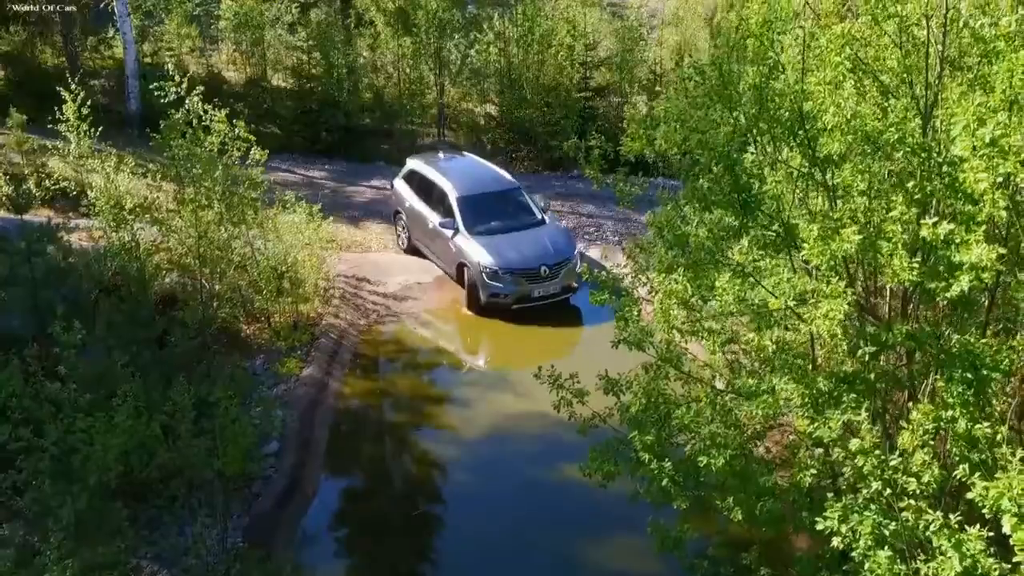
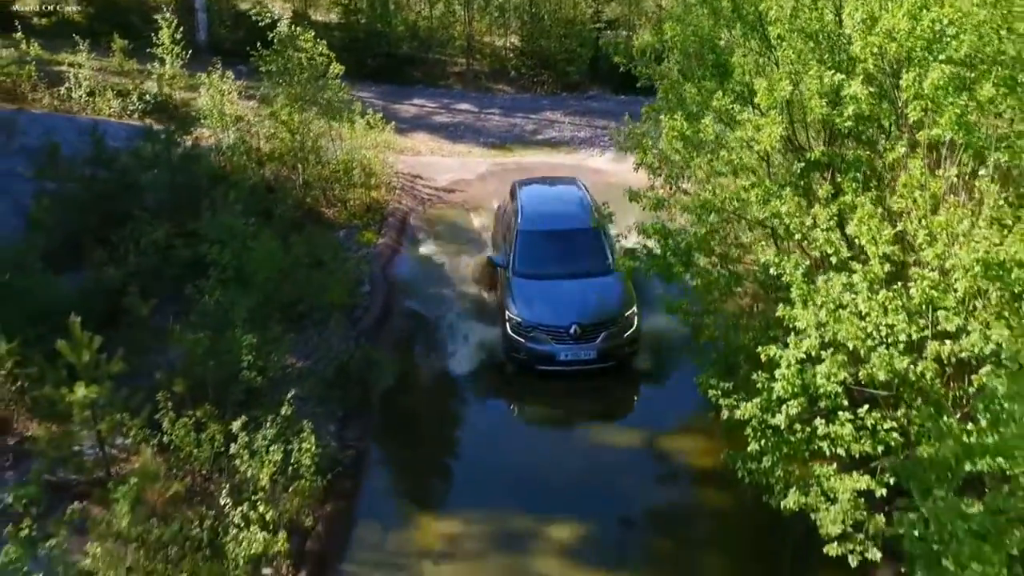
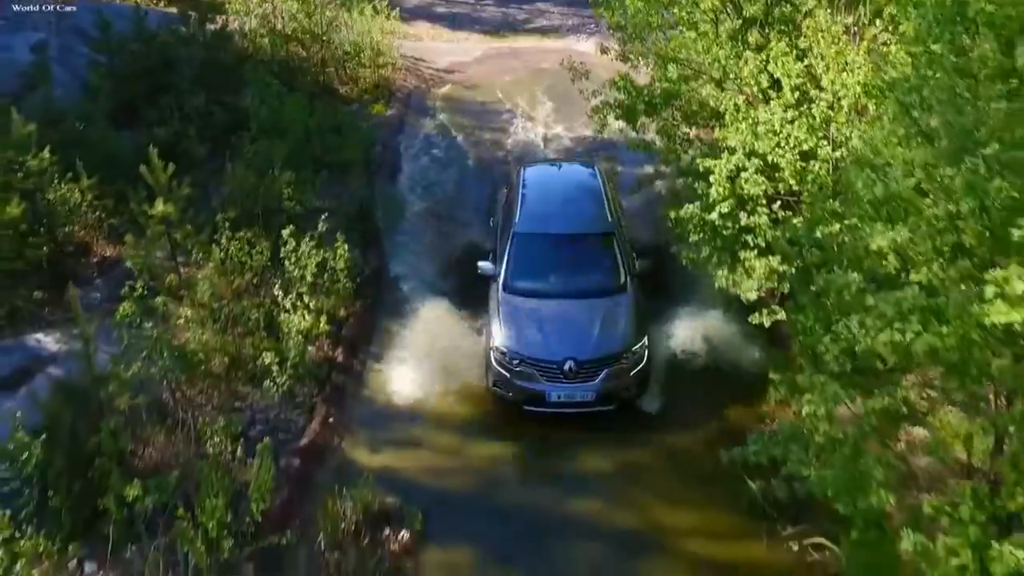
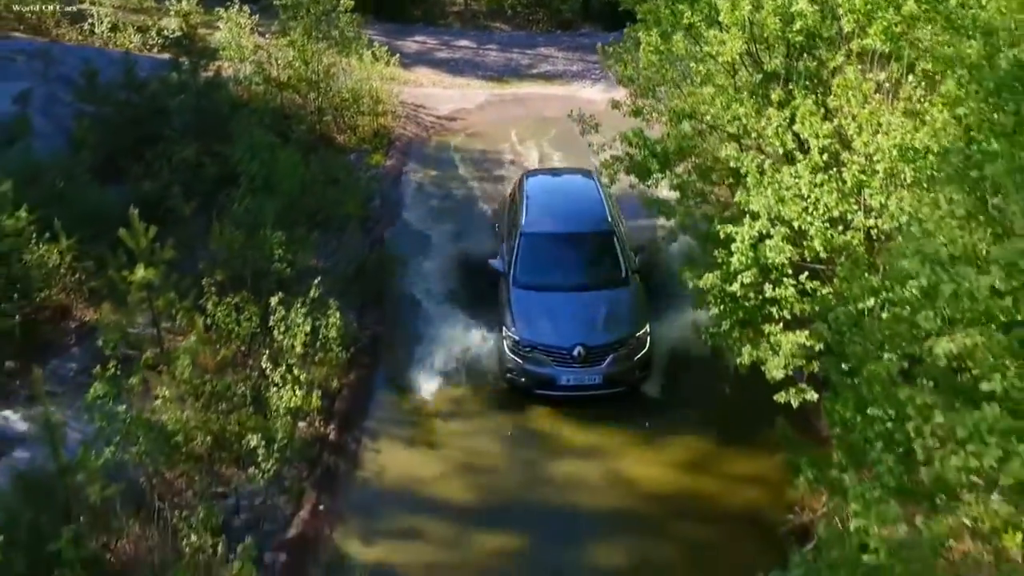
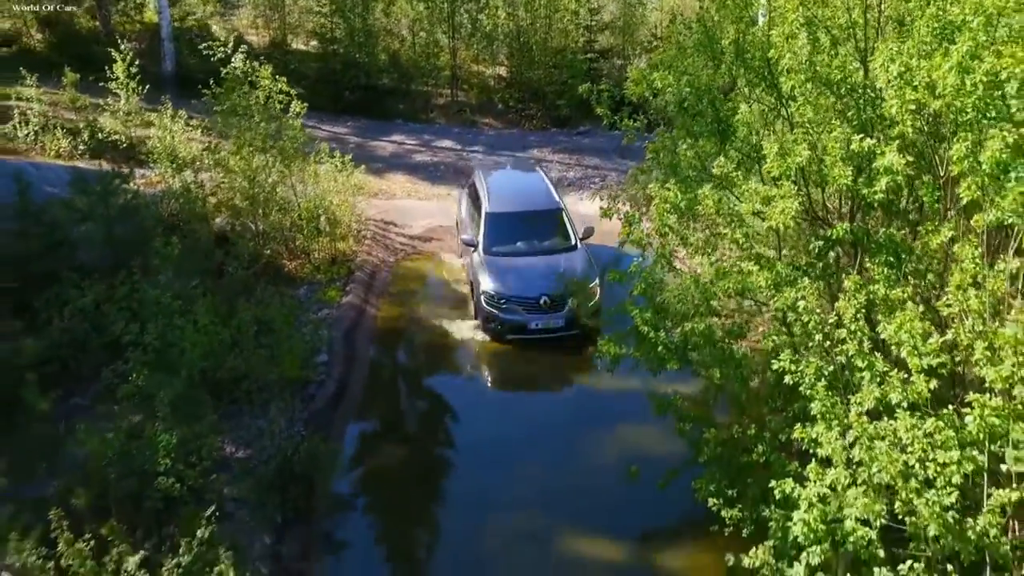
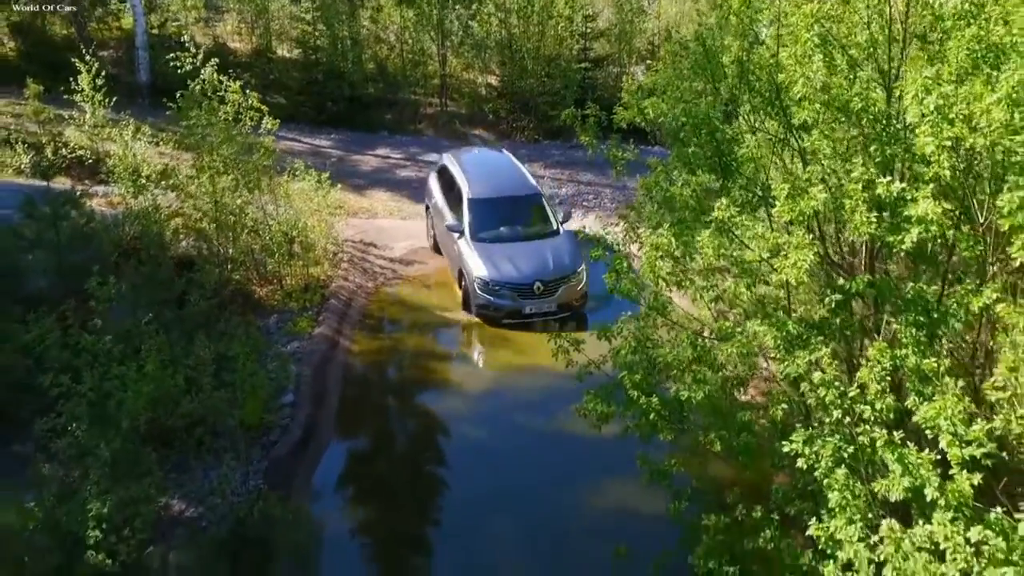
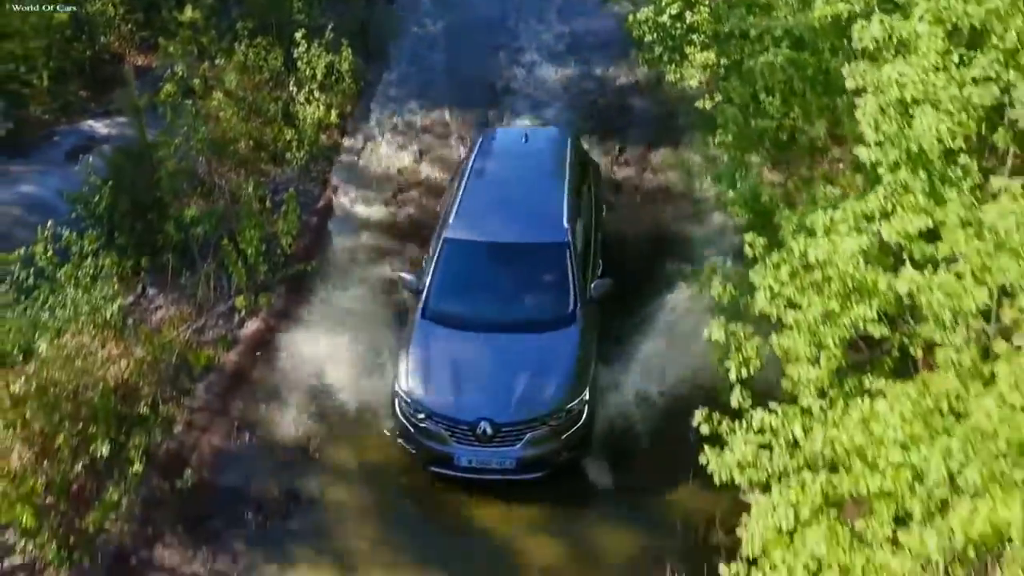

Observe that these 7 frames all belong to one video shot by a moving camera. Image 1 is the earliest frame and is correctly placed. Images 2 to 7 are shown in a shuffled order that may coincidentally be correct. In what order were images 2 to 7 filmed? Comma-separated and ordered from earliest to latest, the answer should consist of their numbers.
6, 5, 2, 4, 3, 7
